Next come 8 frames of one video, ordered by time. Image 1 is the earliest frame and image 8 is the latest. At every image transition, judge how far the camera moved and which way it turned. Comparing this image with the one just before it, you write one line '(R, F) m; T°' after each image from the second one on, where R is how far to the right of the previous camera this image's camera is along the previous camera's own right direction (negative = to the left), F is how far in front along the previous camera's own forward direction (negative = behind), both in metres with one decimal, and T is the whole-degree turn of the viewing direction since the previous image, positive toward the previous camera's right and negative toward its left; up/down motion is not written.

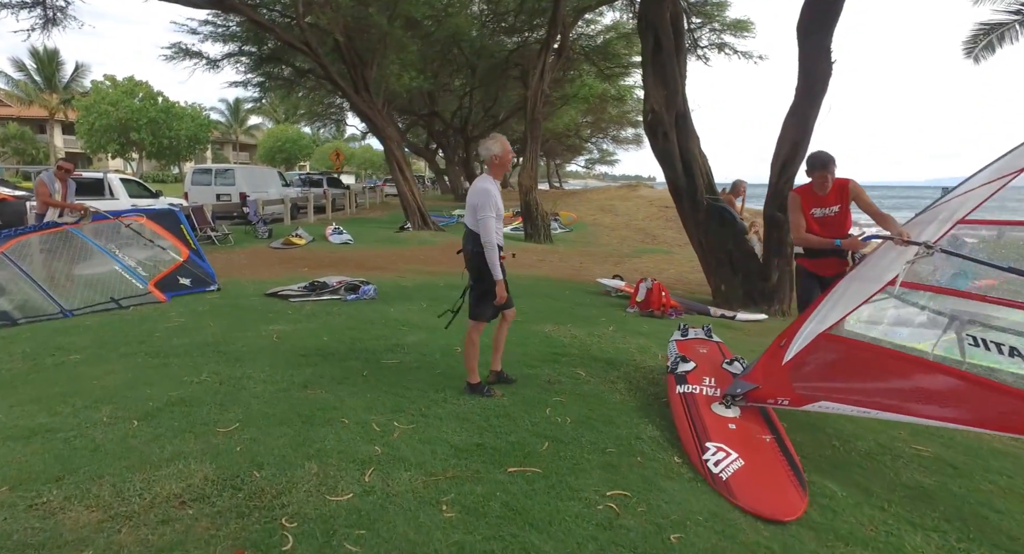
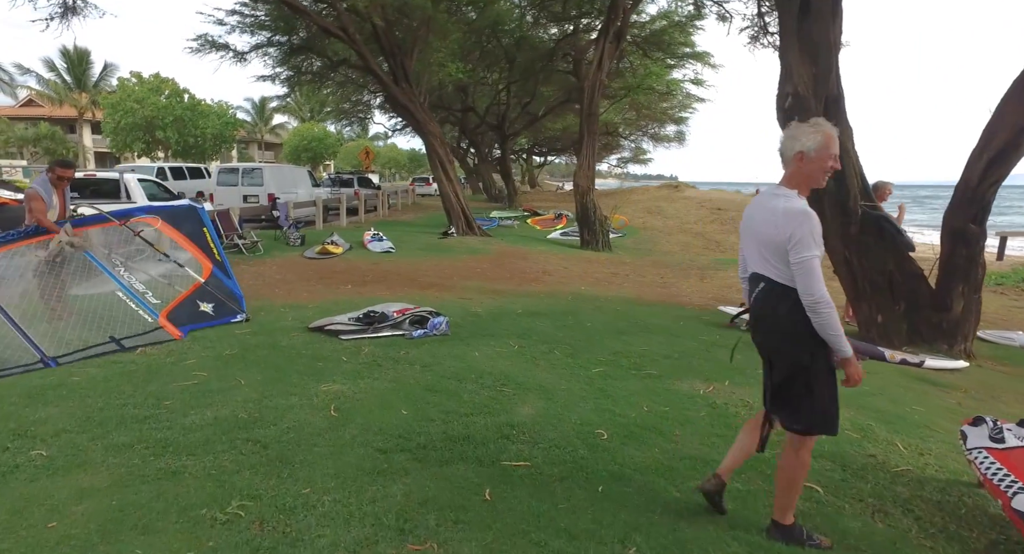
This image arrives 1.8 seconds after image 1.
(-0.9, +1.8) m; -2°
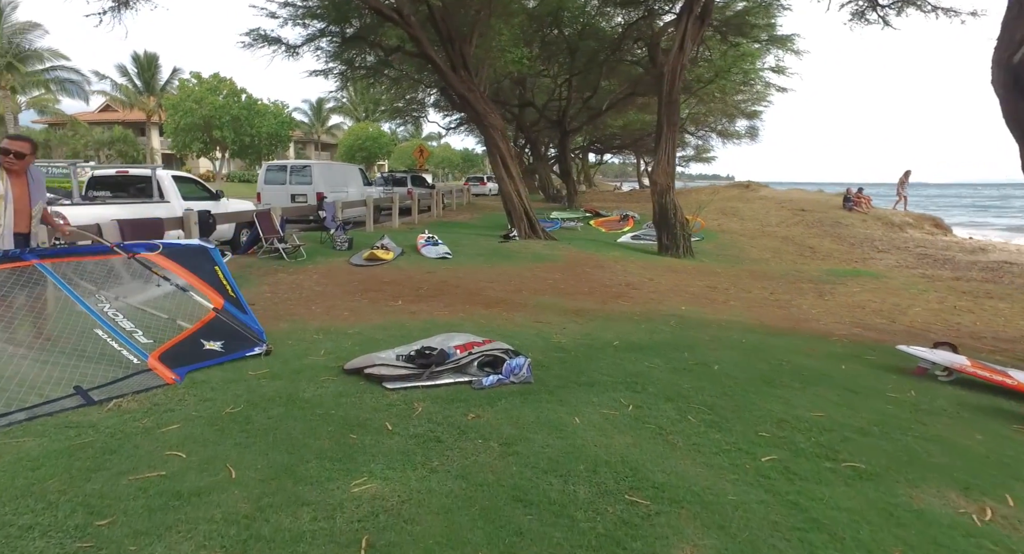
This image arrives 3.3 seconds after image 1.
(-0.4, +1.8) m; -5°
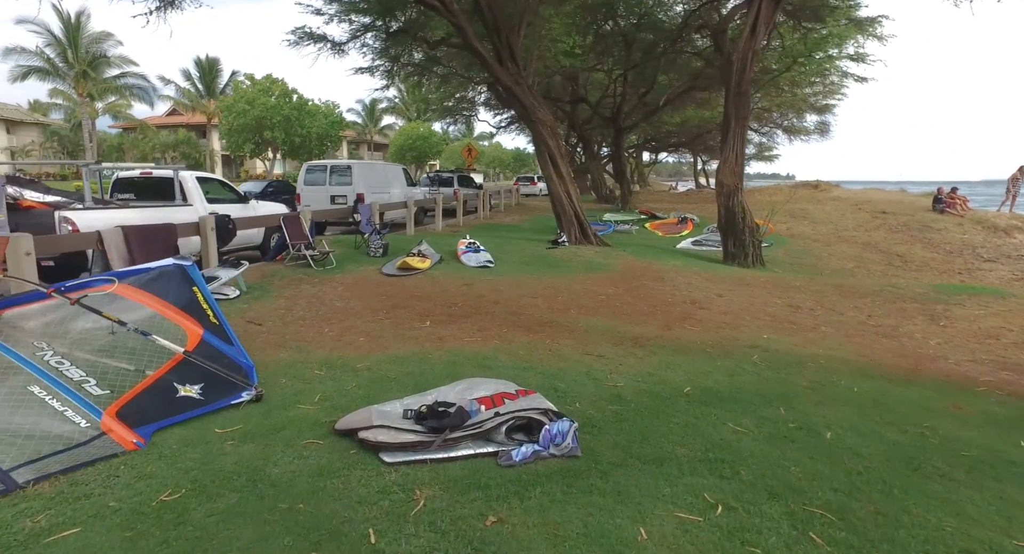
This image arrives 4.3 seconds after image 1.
(+0.1, +1.2) m; -5°
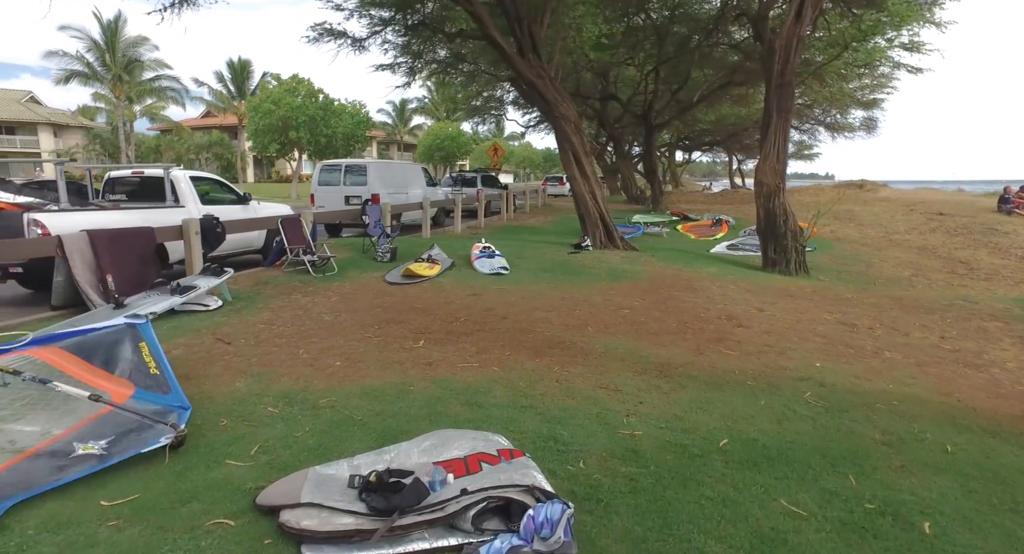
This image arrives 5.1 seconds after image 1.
(+0.2, +1.0) m; -3°
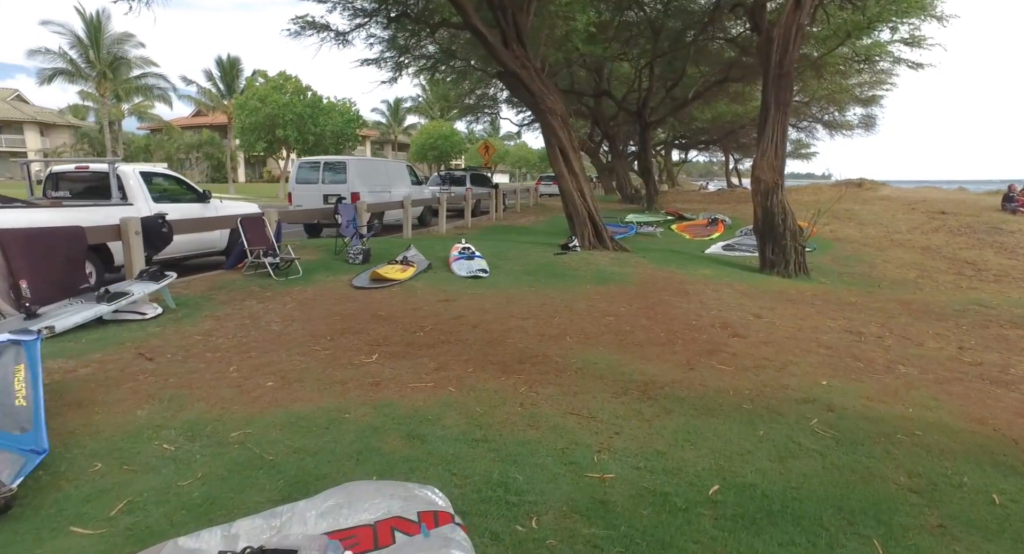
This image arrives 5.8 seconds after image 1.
(+0.3, +0.7) m; 0°
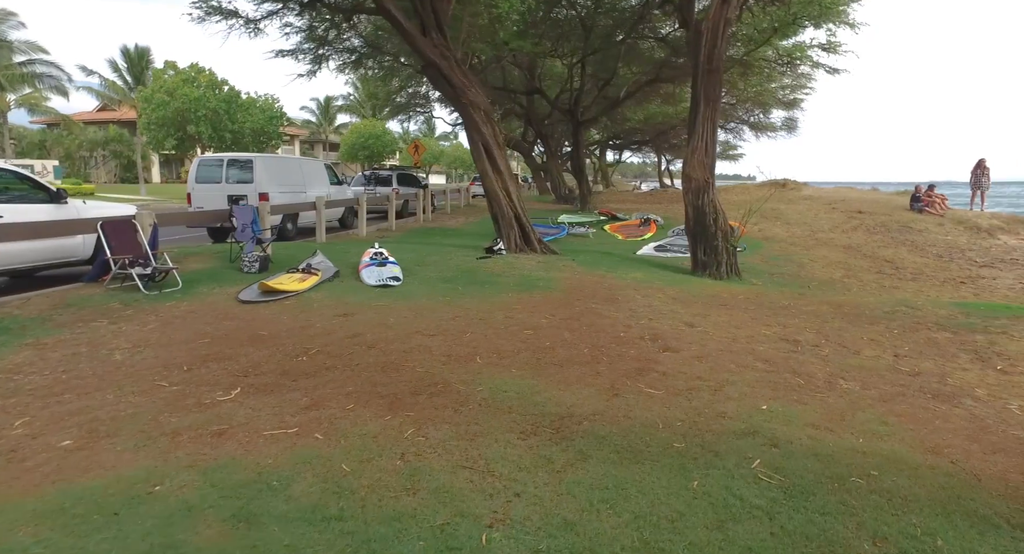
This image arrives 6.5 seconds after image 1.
(+0.4, +0.9) m; +6°
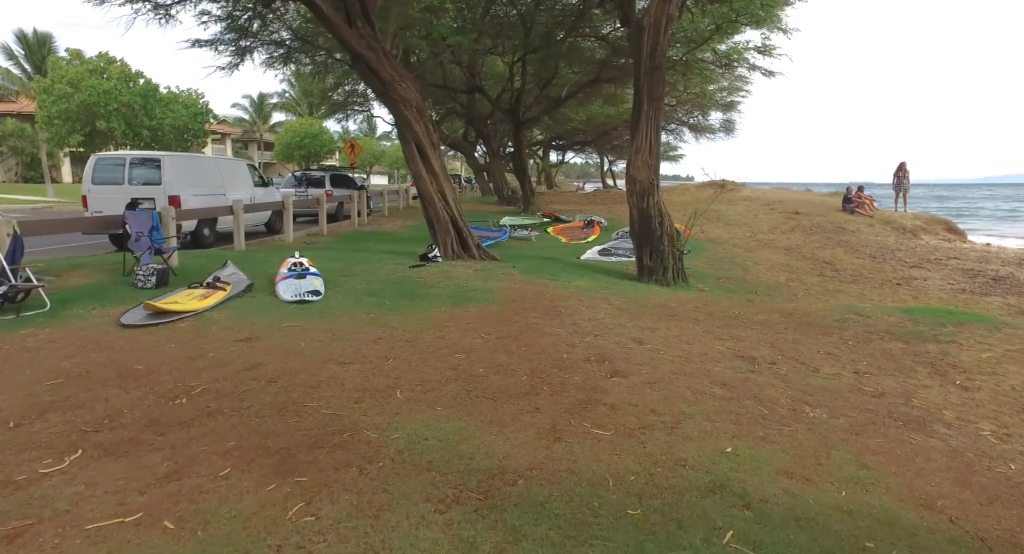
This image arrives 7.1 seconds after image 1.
(+0.2, +0.8) m; +5°
